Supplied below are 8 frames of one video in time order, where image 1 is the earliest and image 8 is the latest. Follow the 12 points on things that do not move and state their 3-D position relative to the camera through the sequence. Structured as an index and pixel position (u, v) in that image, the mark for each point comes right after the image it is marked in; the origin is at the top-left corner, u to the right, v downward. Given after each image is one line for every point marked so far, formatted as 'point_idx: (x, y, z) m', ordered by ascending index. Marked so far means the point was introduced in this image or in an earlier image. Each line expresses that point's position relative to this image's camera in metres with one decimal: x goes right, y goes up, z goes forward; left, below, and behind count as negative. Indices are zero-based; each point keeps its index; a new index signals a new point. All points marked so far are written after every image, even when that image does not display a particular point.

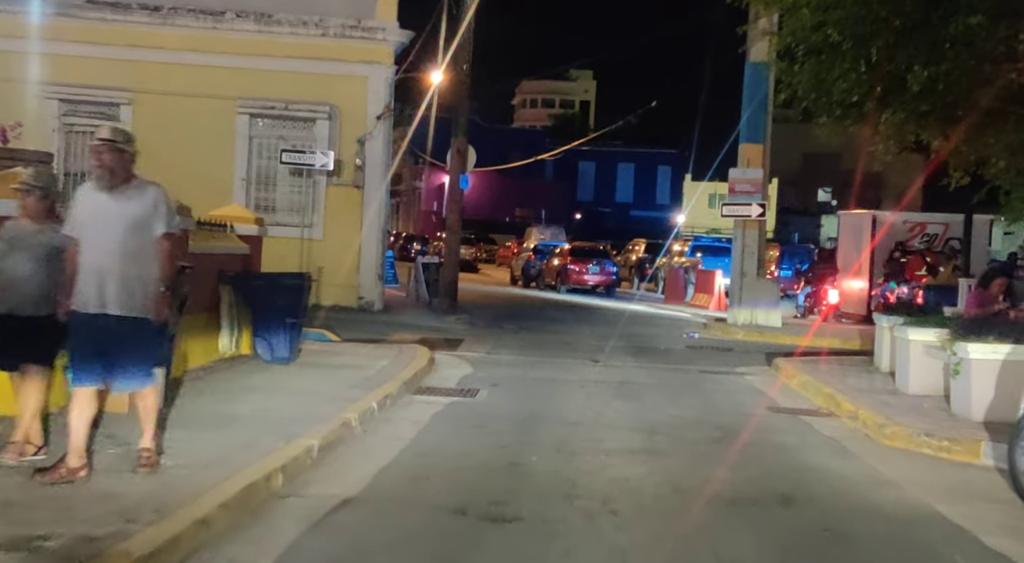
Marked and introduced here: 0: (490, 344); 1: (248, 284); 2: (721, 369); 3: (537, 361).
0: (-0.4, -1.1, +19.5) m
1: (-2.9, 0.0, +12.7) m
2: (+3.1, -1.3, +16.8) m
3: (+0.3, -1.2, +16.5) m
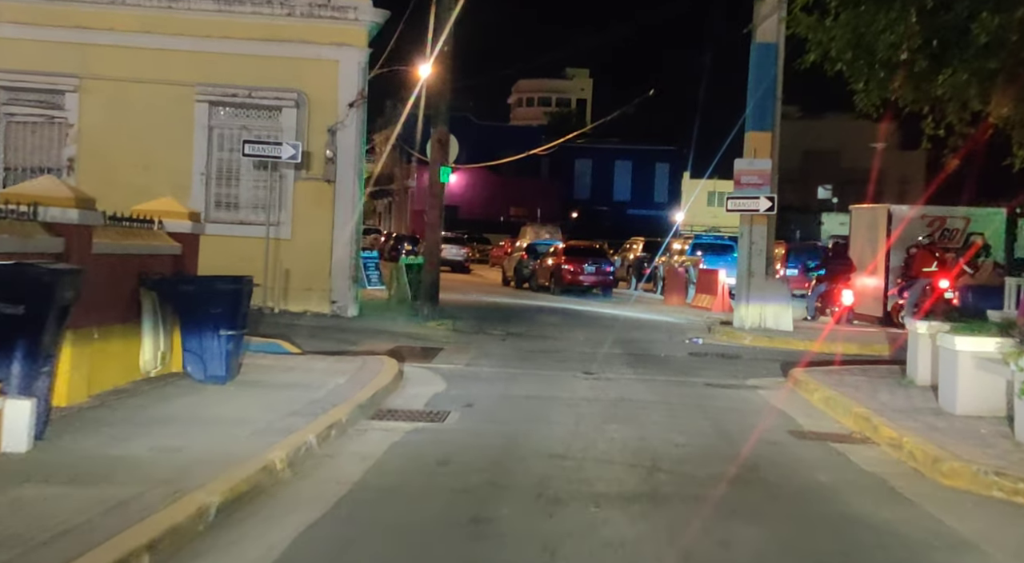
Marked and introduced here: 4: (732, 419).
0: (-0.6, -1.1, +17.5) m
1: (-3.1, -0.1, +10.7) m
2: (+2.8, -1.3, +14.8) m
3: (+0.1, -1.2, +14.5) m
4: (+2.2, -1.4, +11.8) m
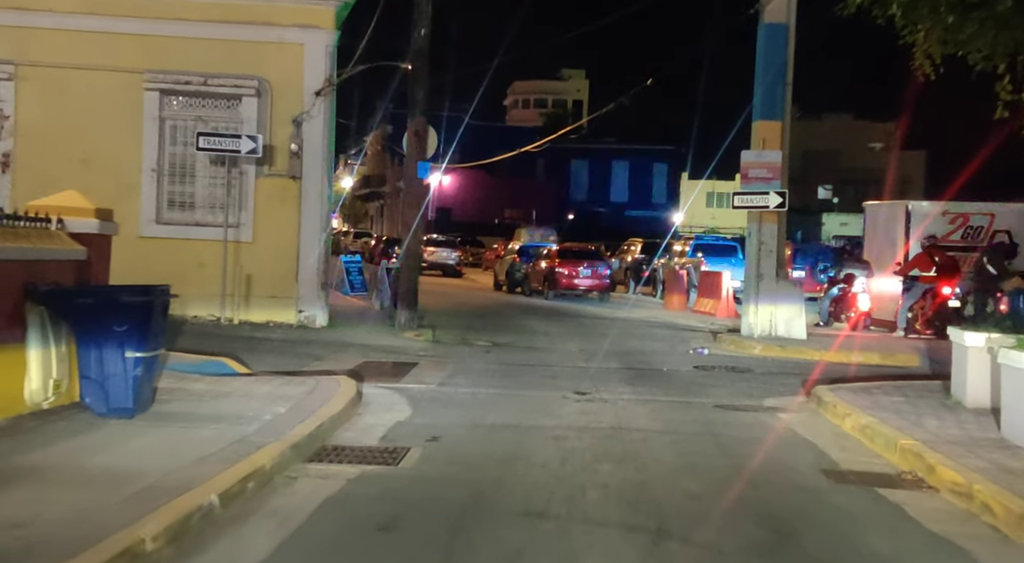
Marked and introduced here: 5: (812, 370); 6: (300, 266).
0: (-0.8, -1.2, +15.6) m
1: (-3.3, -0.2, +8.7) m
2: (+2.6, -1.4, +12.9) m
3: (-0.1, -1.3, +12.6) m
4: (+2.0, -1.5, +9.8) m
5: (+4.6, -1.4, +17.7) m
6: (-3.5, +0.3, +18.7) m
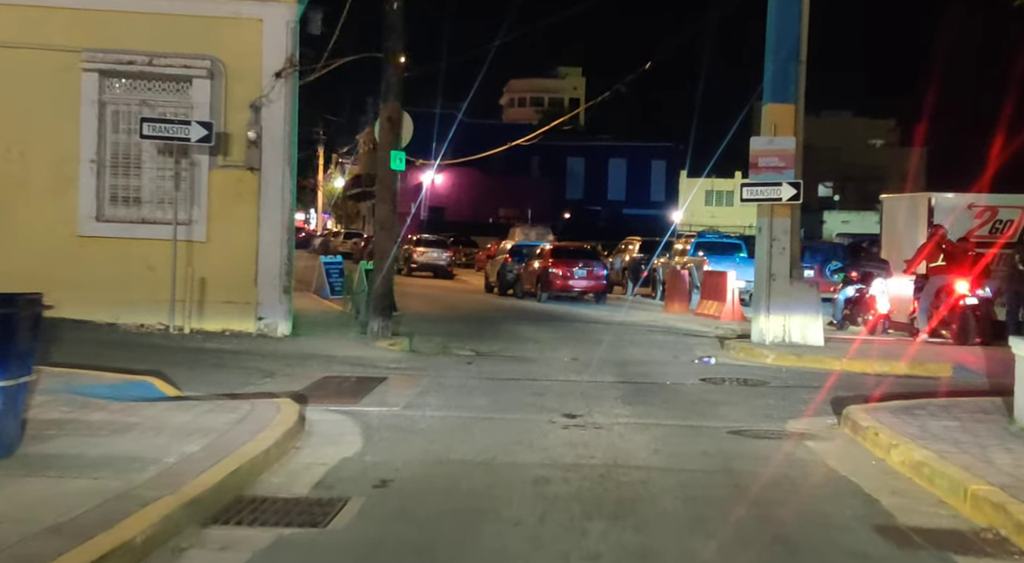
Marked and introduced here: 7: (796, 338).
0: (-1.1, -1.2, +13.6) m
1: (-3.6, -0.2, +6.8) m
2: (+2.4, -1.4, +10.9) m
3: (-0.3, -1.3, +10.6) m
4: (+1.8, -1.5, +7.8) m
5: (+4.4, -1.4, +15.7) m
6: (-3.7, +0.2, +16.8) m
7: (+4.5, -0.9, +18.3) m
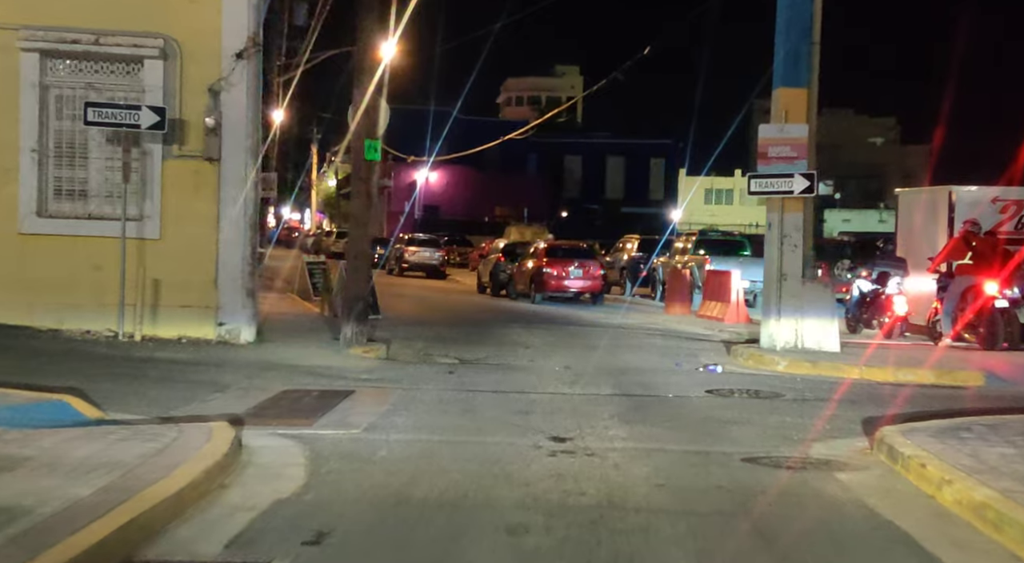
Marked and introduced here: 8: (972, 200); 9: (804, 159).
0: (-1.2, -1.2, +12.0) m
1: (-3.7, -0.2, +5.2) m
2: (+2.2, -1.4, +9.4) m
3: (-0.5, -1.3, +9.0) m
4: (+1.6, -1.5, +6.3) m
5: (+4.2, -1.4, +14.2) m
6: (-3.9, +0.2, +15.2) m
7: (+4.3, -0.9, +16.7) m
8: (+7.8, +1.4, +19.7) m
9: (+4.2, +1.8, +16.5) m
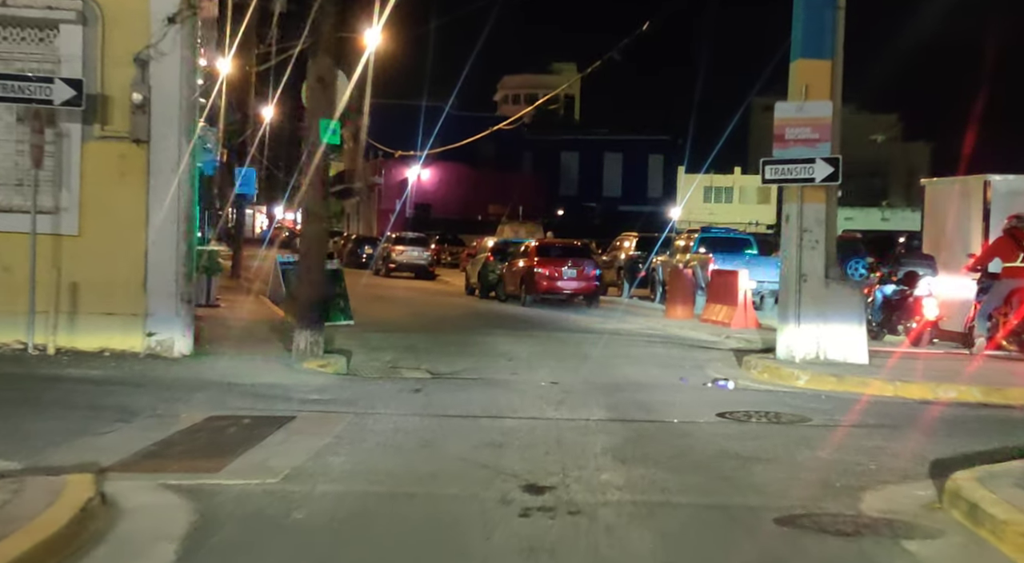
0: (-1.5, -1.3, +9.9) m
1: (-4.0, -0.3, +3.0) m
2: (+2.0, -1.4, +7.2) m
3: (-0.7, -1.4, +6.9) m
4: (+1.4, -1.5, +4.1) m
5: (+4.0, -1.4, +12.0) m
6: (-4.1, +0.1, +13.1) m
7: (+4.1, -0.9, +14.6) m
8: (+7.6, +1.4, +17.5) m
9: (+3.9, +1.7, +14.3) m
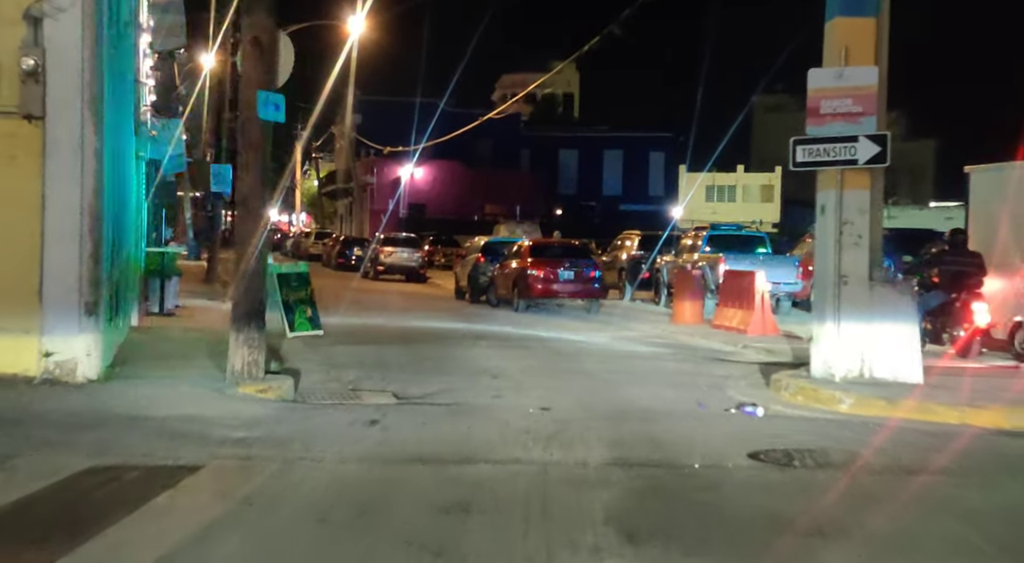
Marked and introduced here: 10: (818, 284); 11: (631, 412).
0: (-1.7, -1.3, +7.5) m
1: (-4.2, -0.3, +0.6) m
2: (+1.8, -1.4, +4.8) m
3: (-0.9, -1.4, +4.4) m
4: (+1.2, -1.5, +1.7) m
5: (+3.8, -1.4, +9.6) m
6: (-4.3, +0.1, +10.6) m
7: (+3.9, -0.9, +12.1) m
8: (+7.4, +1.4, +15.1) m
9: (+3.7, +1.7, +11.9) m
10: (+3.3, -0.1, +12.4) m
11: (+1.2, -1.3, +11.1) m
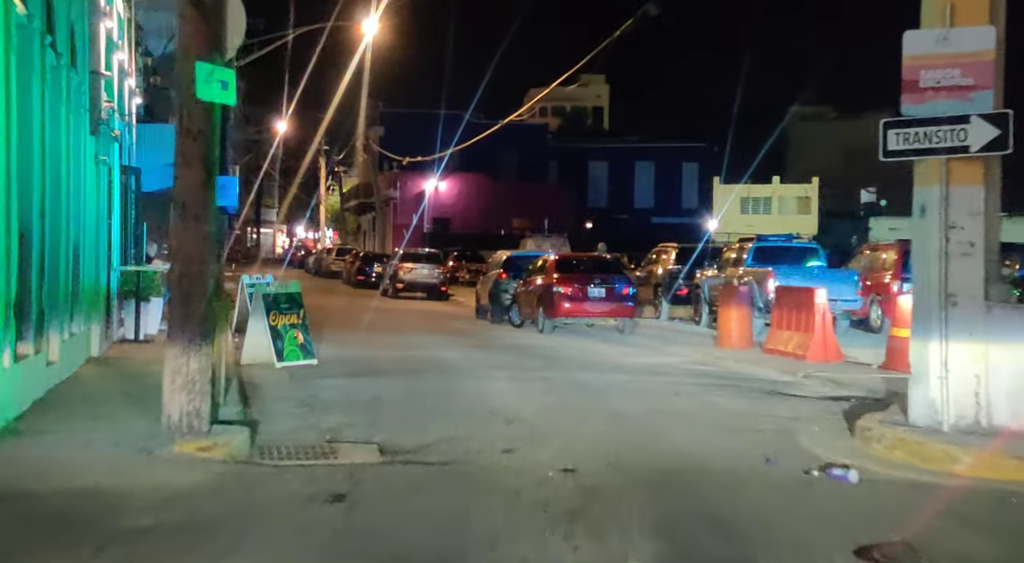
0: (-1.7, -1.5, +4.9) m
1: (-4.4, -0.4, -1.8) m
2: (+1.7, -1.5, +2.2) m
3: (-1.0, -1.5, +1.9) m
4: (+1.1, -1.6, -0.9) m
5: (+3.8, -1.5, +6.9) m
6: (-4.2, -0.1, +8.2) m
7: (+4.0, -1.1, +9.5) m
8: (+7.6, +1.2, +12.4) m
9: (+3.8, +1.6, +9.3) m
10: (+3.4, -0.2, +9.7) m
11: (+1.3, -1.4, +8.5) m
